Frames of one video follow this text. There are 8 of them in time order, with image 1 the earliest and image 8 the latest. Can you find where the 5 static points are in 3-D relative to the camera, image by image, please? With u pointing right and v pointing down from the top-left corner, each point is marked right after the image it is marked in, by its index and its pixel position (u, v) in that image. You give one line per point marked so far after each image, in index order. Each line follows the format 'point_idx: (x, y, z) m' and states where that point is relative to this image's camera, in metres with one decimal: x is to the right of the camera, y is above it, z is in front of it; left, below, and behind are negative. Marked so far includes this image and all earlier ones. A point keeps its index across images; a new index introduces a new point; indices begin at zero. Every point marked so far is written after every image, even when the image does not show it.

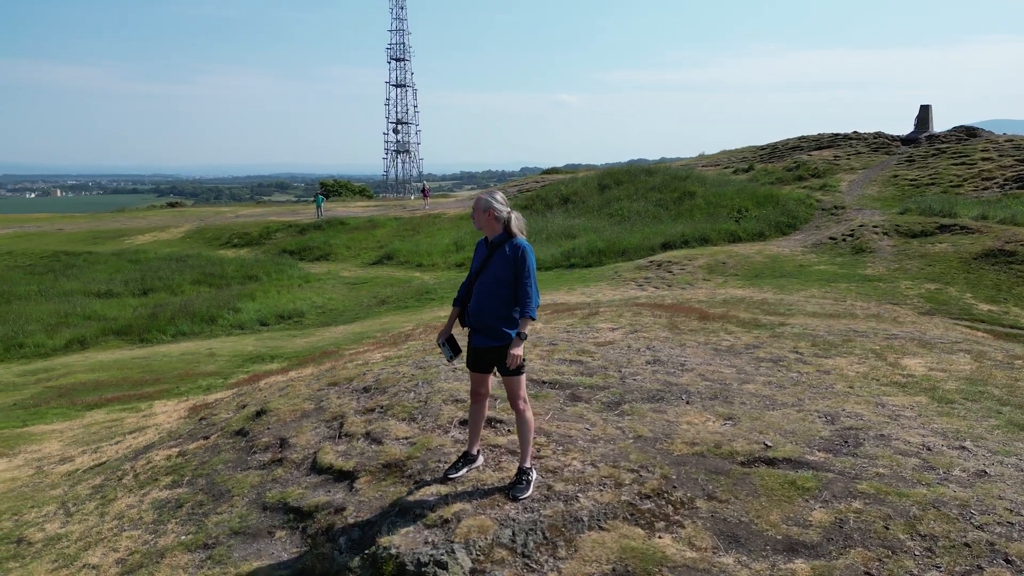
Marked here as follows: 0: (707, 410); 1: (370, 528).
0: (+1.4, -0.9, +5.2) m
1: (-0.8, -1.3, +3.9) m
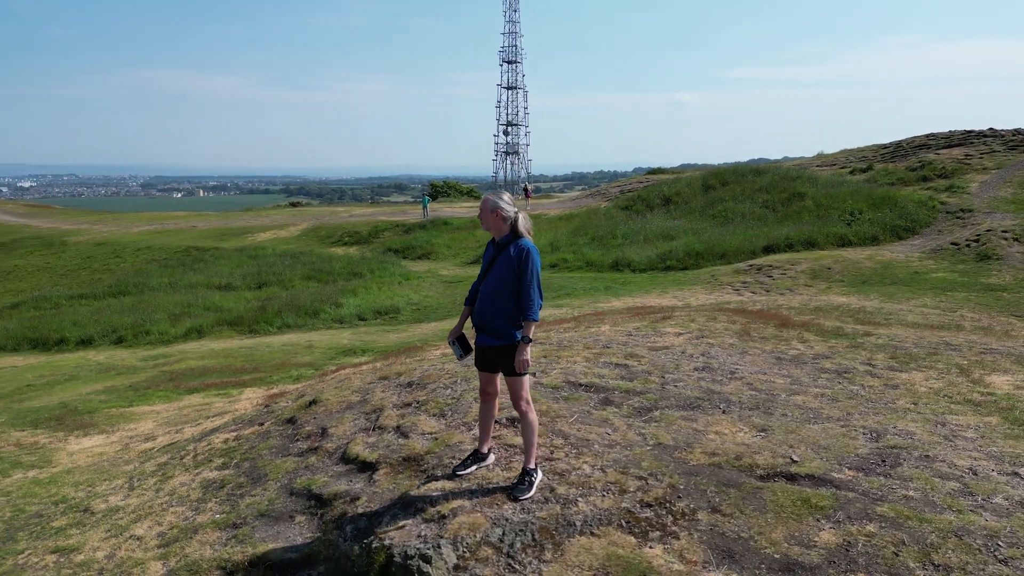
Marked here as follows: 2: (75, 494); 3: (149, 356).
0: (+1.5, -0.9, +5.0) m
1: (-0.8, -1.3, +4.0) m
2: (-3.5, -1.7, +6.0) m
3: (-9.6, -1.8, +19.7) m
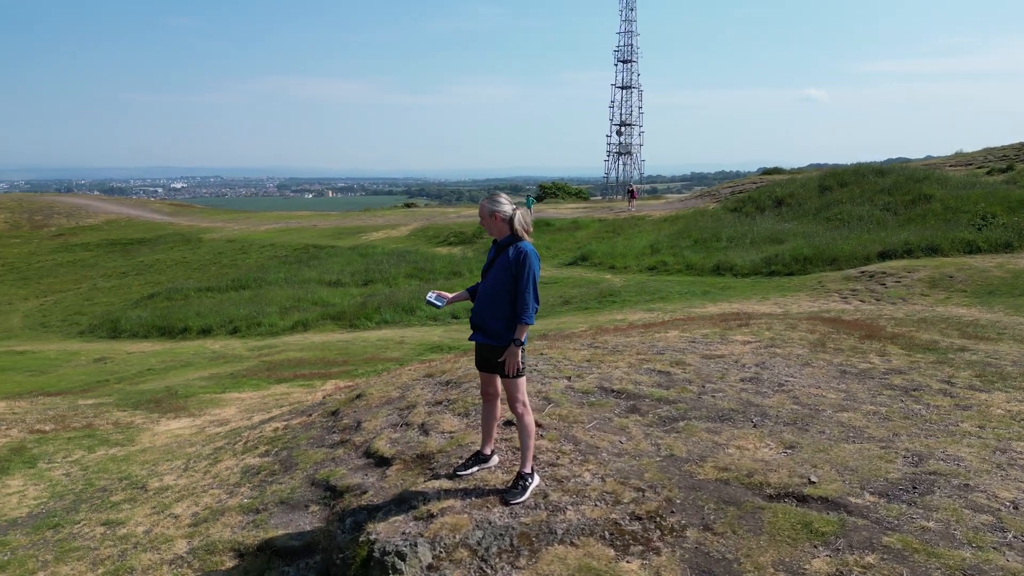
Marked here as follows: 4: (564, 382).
0: (+1.6, -0.9, +4.7) m
1: (-0.8, -1.2, +4.1) m
2: (-3.3, -1.6, +6.4) m
3: (-7.2, -1.7, +20.9) m
4: (+0.4, -0.8, +5.8) m
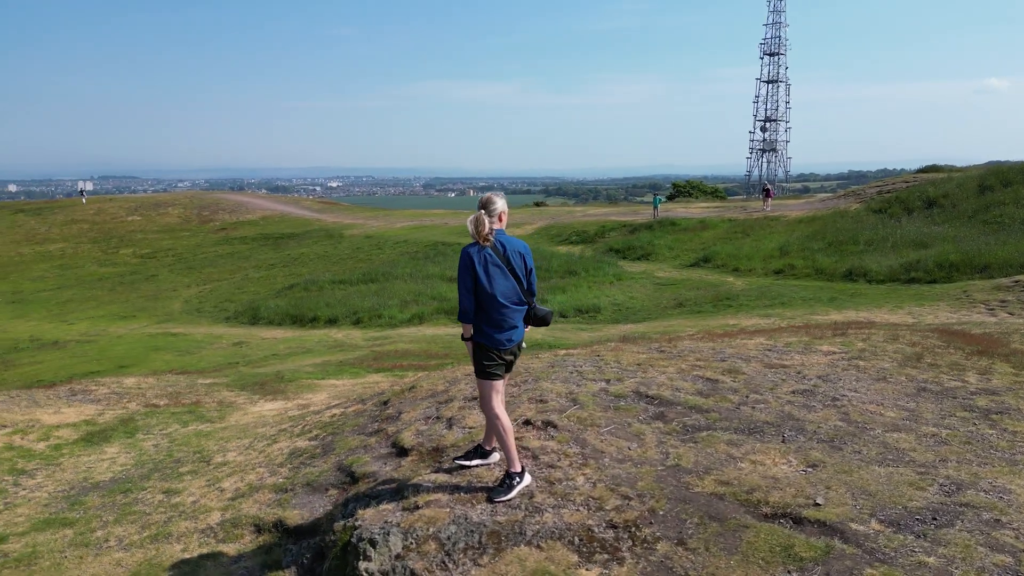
0: (+1.7, -1.0, +4.4) m
1: (-0.8, -1.2, +4.2) m
2: (-2.8, -1.5, +7.0) m
3: (-4.2, -1.5, +21.9) m
4: (+0.7, -0.8, +5.7) m
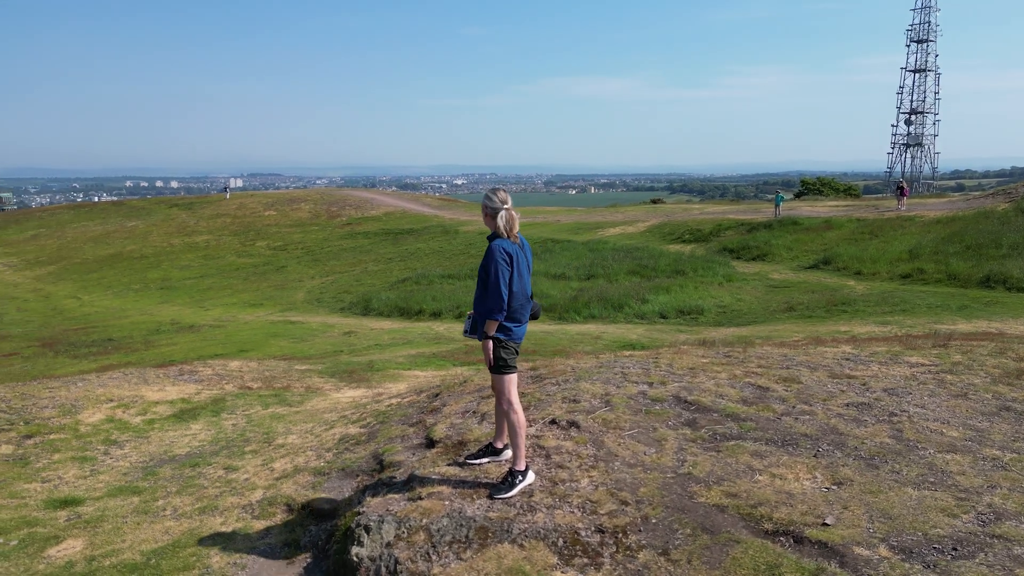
0: (+1.8, -1.0, +4.1) m
1: (-0.8, -1.2, +4.3) m
2: (-2.3, -1.4, +7.4) m
3: (-1.3, -1.3, +22.4) m
4: (+1.0, -0.8, +5.6) m
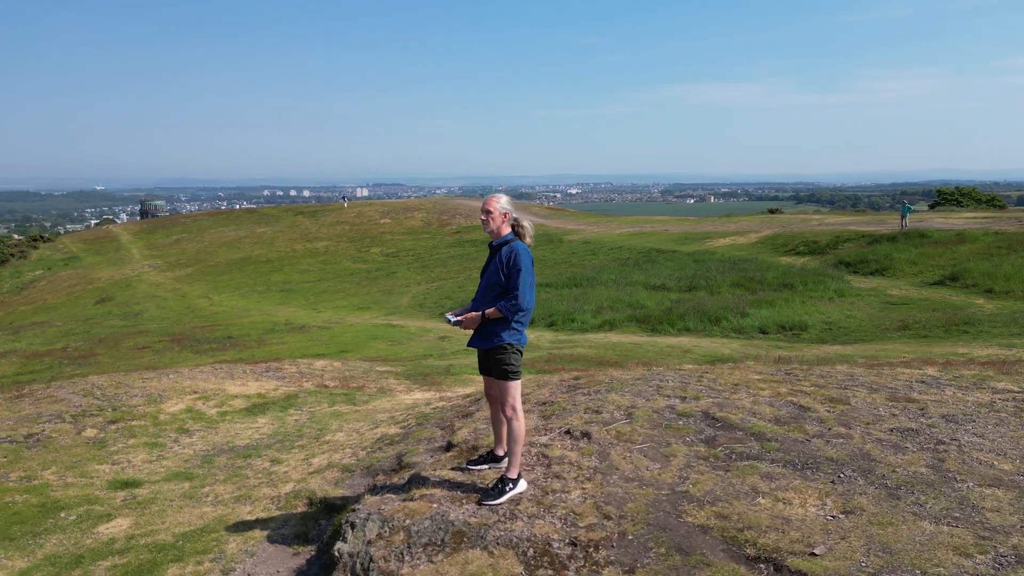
0: (+1.7, -1.1, +3.9) m
1: (-0.8, -1.2, +4.4) m
2: (-1.9, -1.5, +7.7) m
3: (+1.4, -1.6, +22.4) m
4: (+1.2, -0.9, +5.4) m
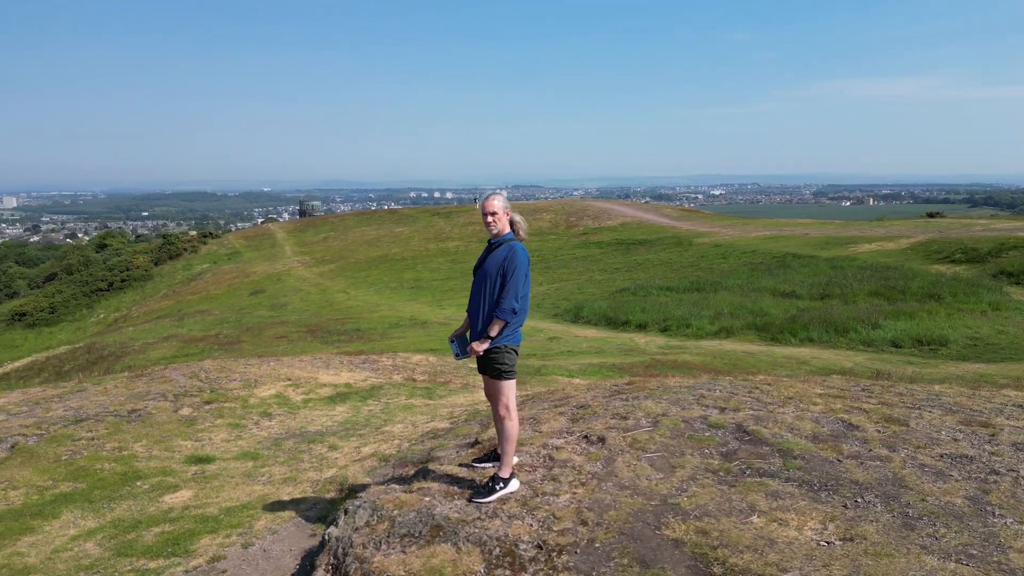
0: (+1.6, -1.1, +3.6) m
1: (-0.7, -1.2, +4.6) m
2: (-1.2, -1.4, +8.0) m
3: (+4.6, -1.7, +21.8) m
4: (+1.4, -0.9, +5.2) m
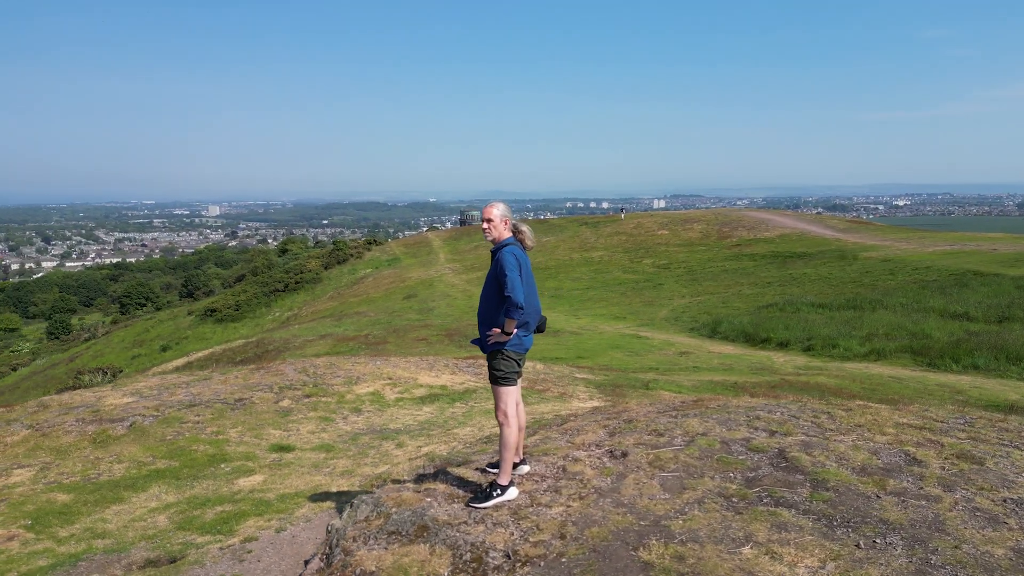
0: (+1.5, -1.2, +3.3) m
1: (-0.6, -1.2, +4.7) m
2: (-0.4, -1.5, +8.1) m
3: (+8.1, -2.2, +20.5) m
4: (+1.6, -1.0, +4.9) m
